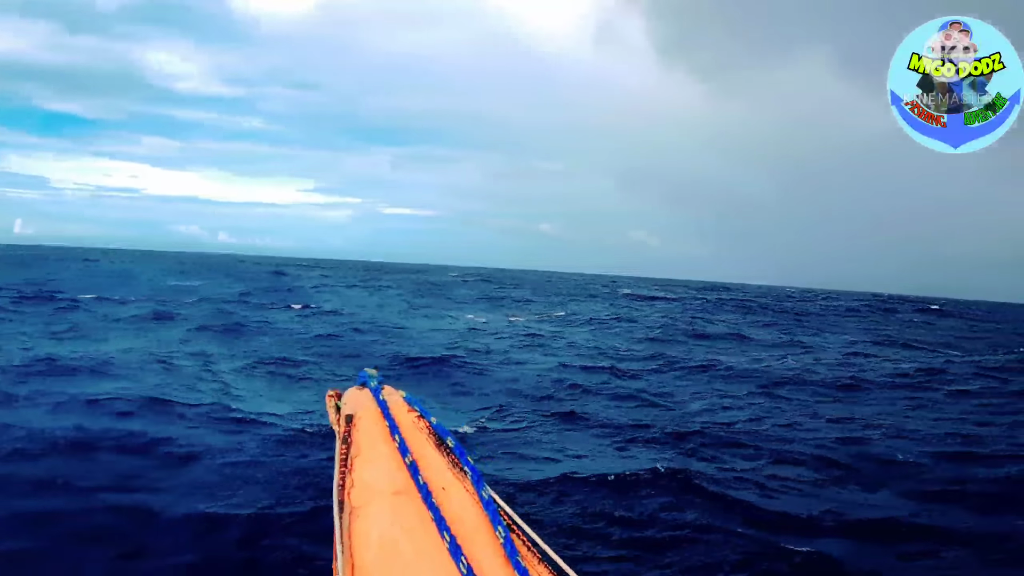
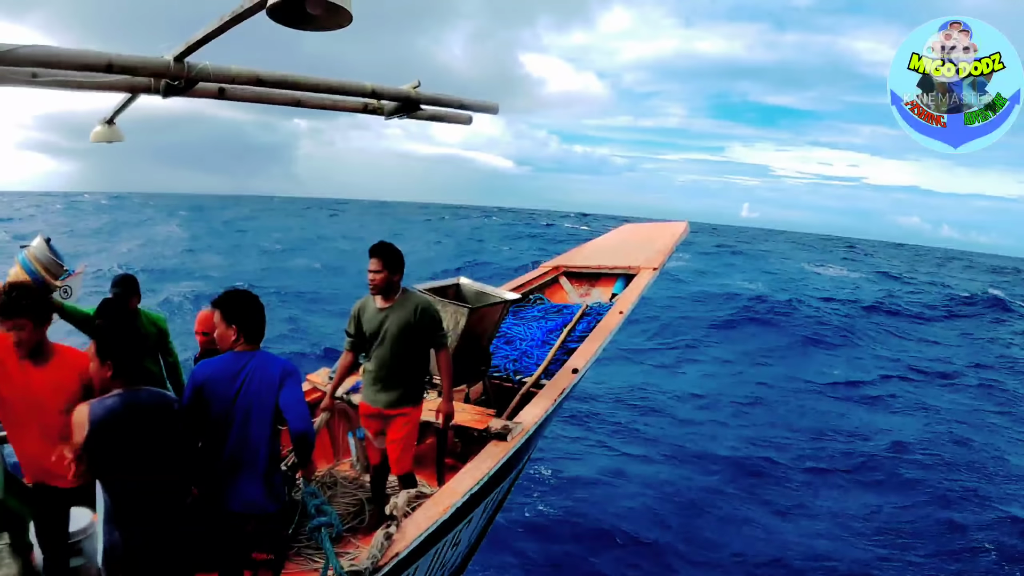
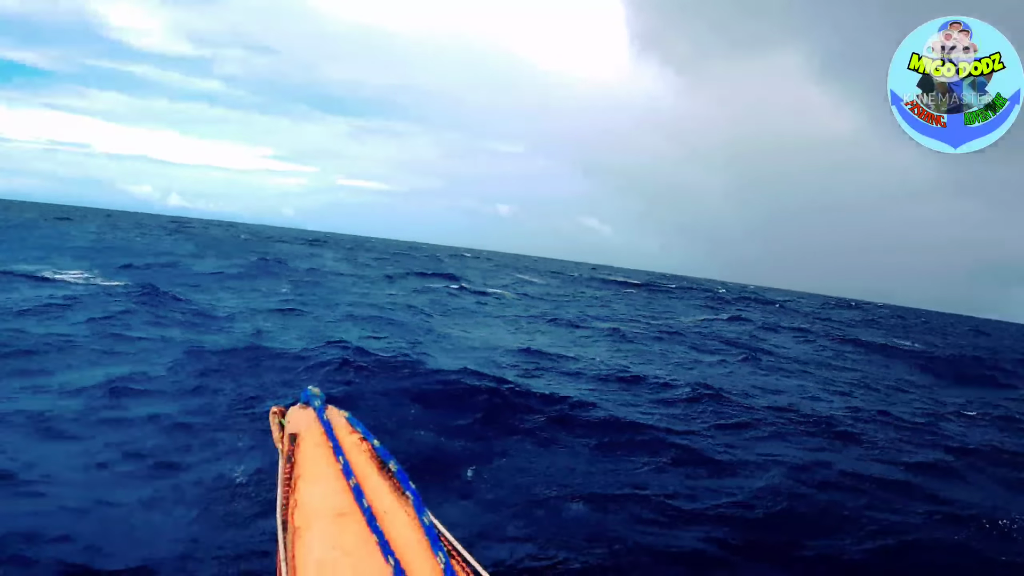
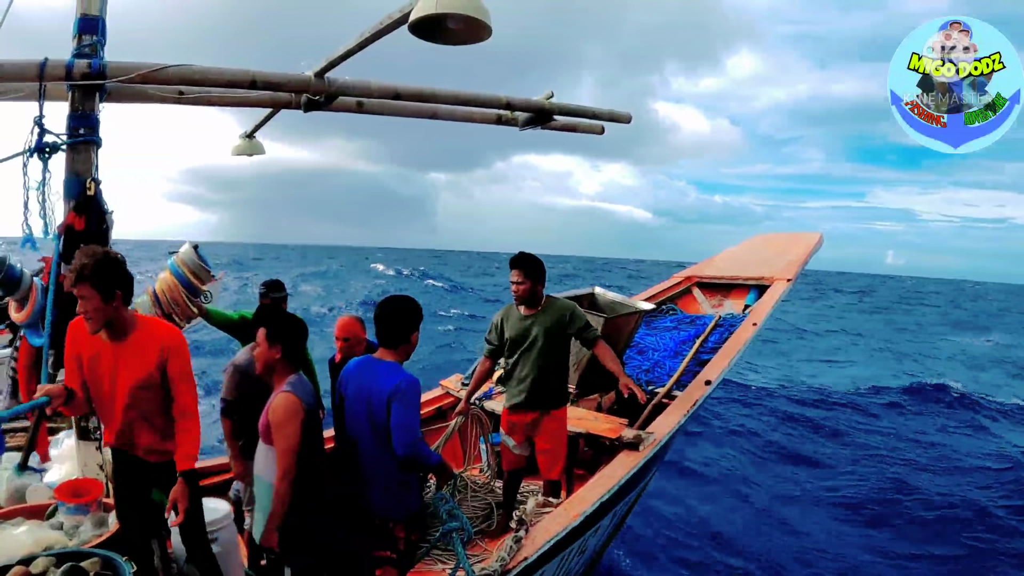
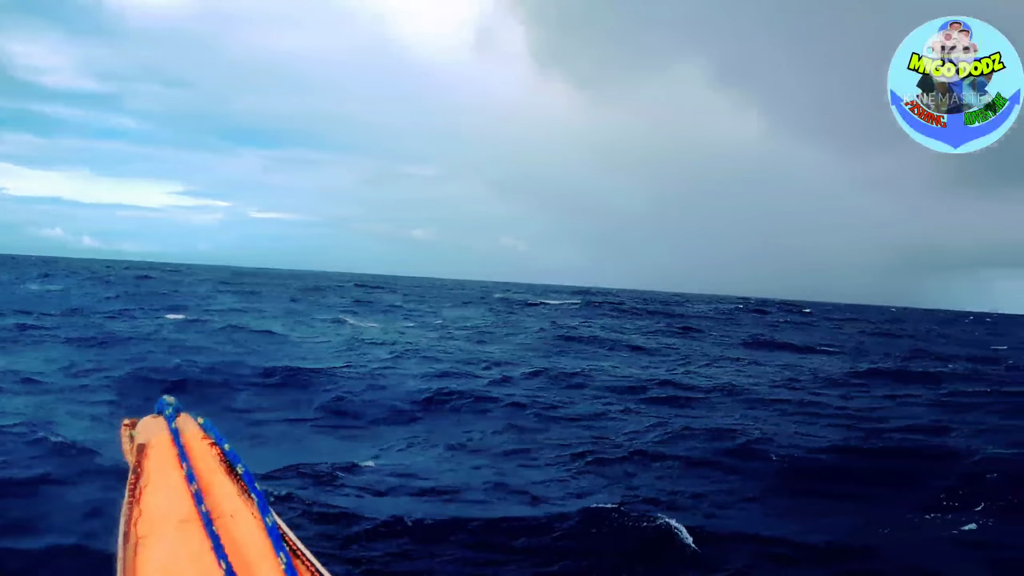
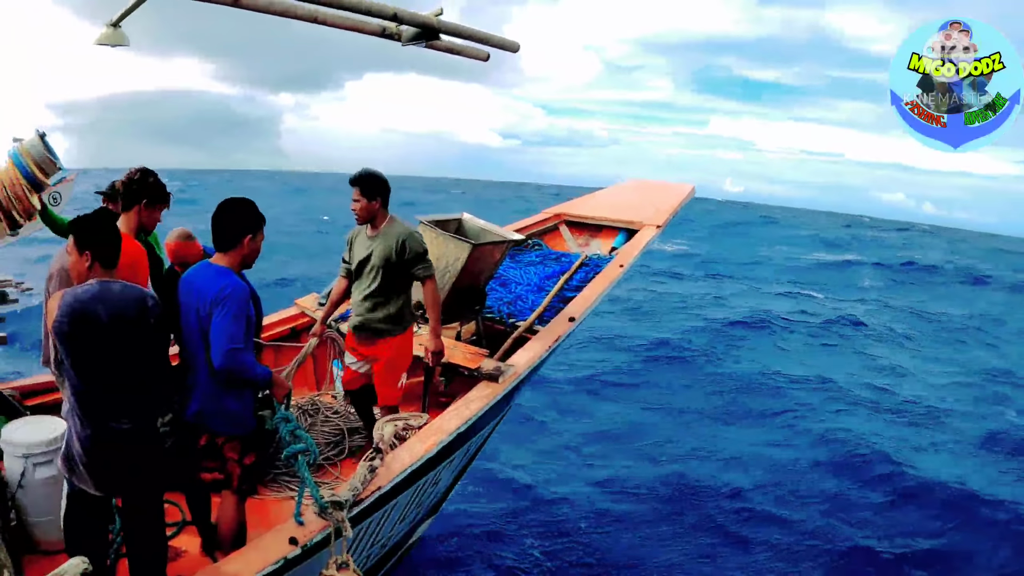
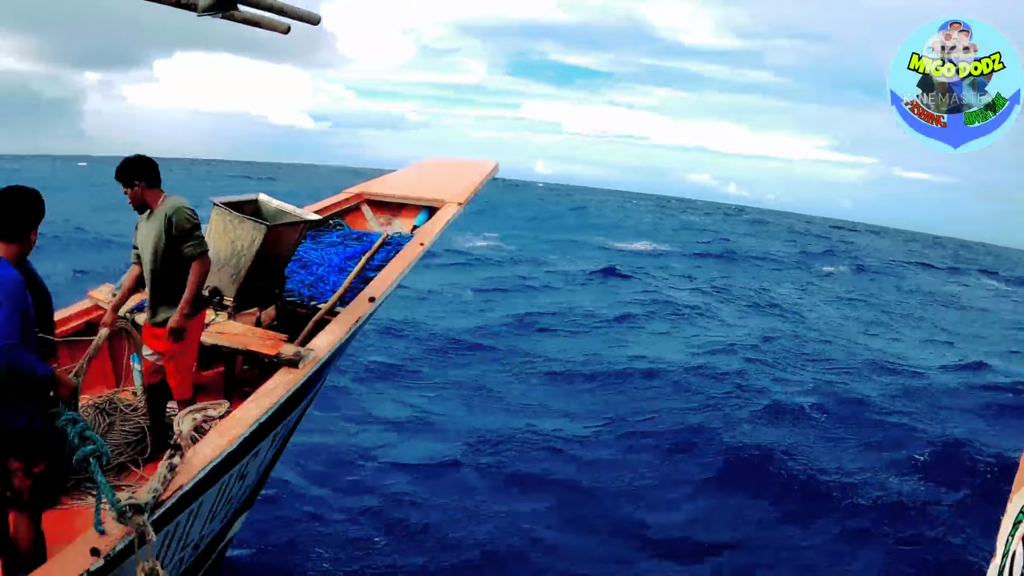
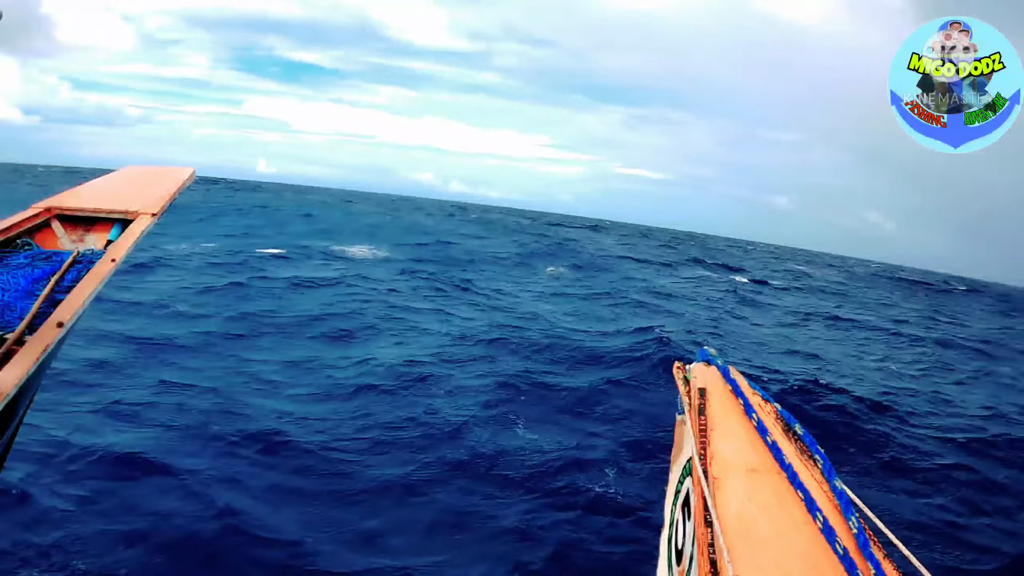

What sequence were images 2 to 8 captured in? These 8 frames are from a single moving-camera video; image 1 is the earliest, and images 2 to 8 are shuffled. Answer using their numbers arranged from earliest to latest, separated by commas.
5, 3, 8, 7, 6, 2, 4
